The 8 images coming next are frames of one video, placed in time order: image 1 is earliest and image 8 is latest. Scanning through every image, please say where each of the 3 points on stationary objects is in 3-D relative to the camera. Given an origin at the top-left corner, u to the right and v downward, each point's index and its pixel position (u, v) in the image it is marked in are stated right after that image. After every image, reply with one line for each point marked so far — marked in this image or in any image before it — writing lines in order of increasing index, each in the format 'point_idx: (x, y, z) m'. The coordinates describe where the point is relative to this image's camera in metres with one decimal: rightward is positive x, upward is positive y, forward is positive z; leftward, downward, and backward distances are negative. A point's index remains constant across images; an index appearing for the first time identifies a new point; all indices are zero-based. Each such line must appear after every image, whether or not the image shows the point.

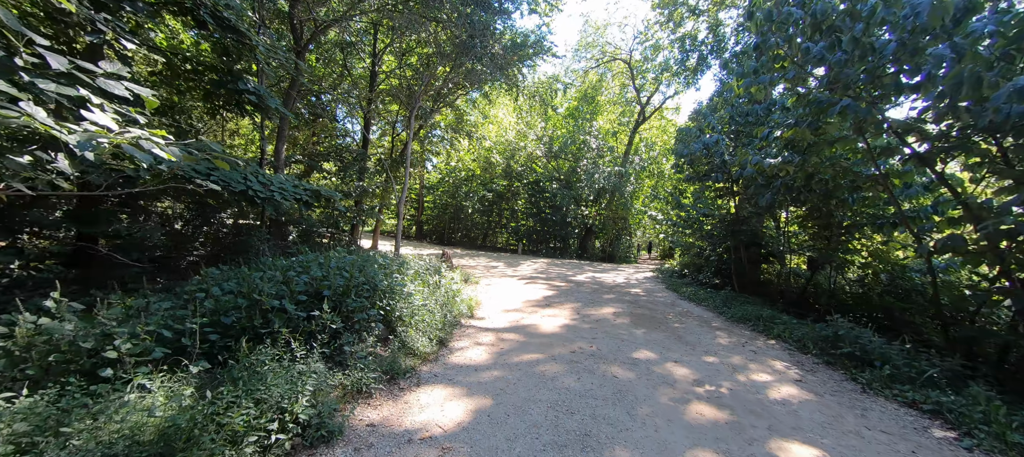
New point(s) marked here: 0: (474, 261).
0: (-1.5, -1.3, +13.6) m
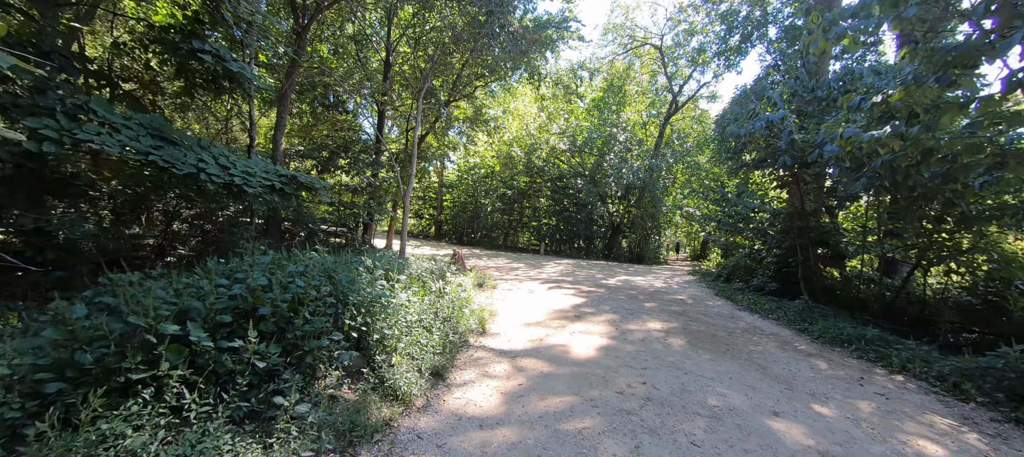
0: (-0.7, -1.2, +12.6) m
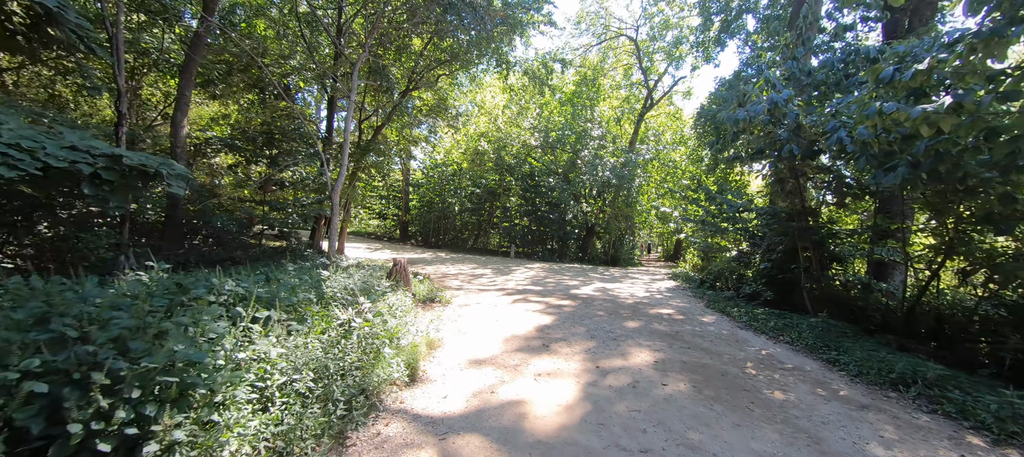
0: (-1.8, -1.3, +11.2) m
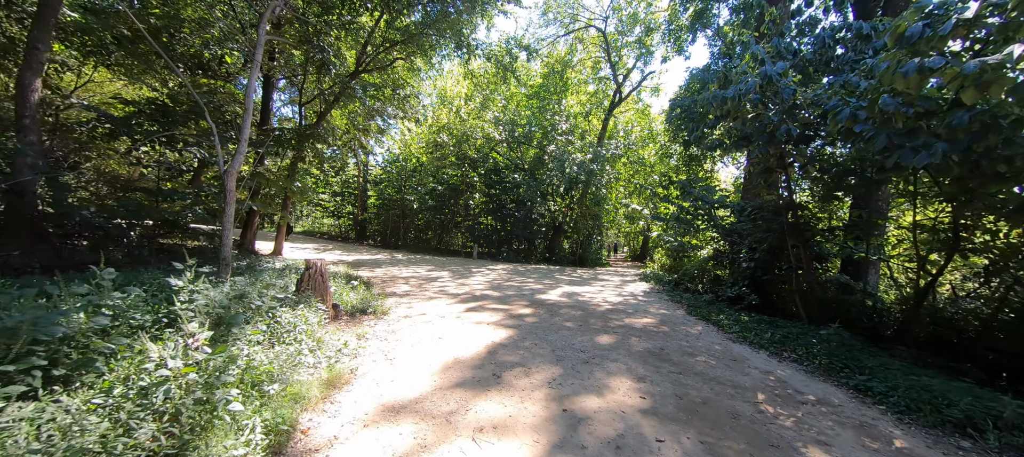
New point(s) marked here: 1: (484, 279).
0: (-2.9, -1.2, +10.0) m
1: (-0.7, -1.3, +8.7) m
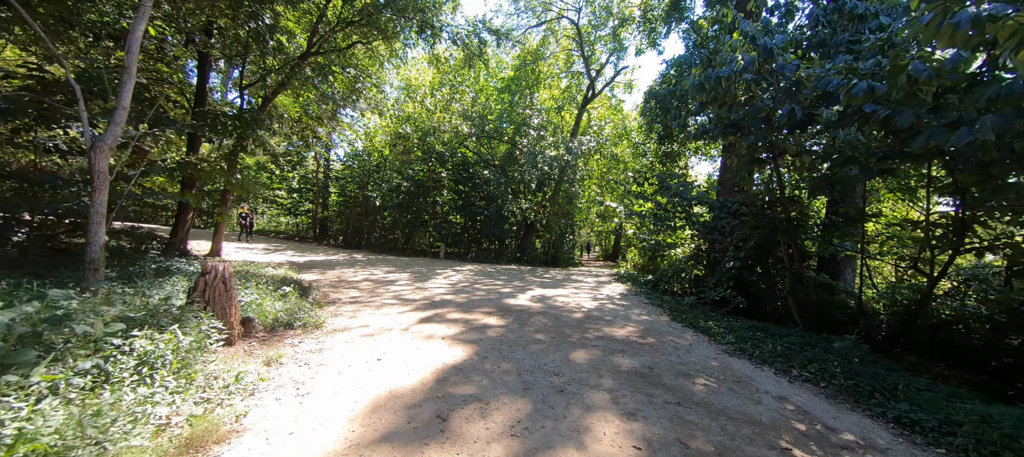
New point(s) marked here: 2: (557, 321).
0: (-3.8, -1.1, +9.0) m
1: (-1.5, -1.2, +7.9) m
2: (+0.6, -1.2, +4.6) m
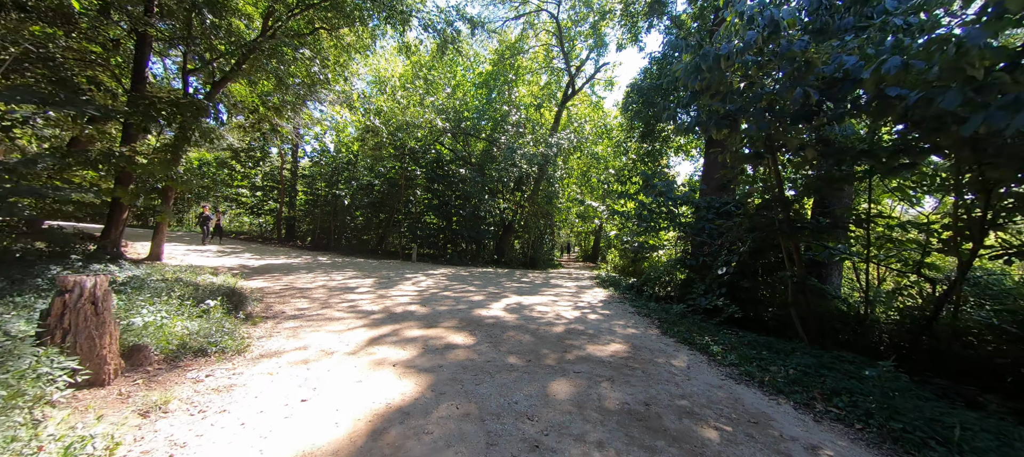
0: (-4.4, -1.2, +8.1) m
1: (-2.0, -1.2, +7.1) m
2: (+0.2, -1.2, +4.0) m
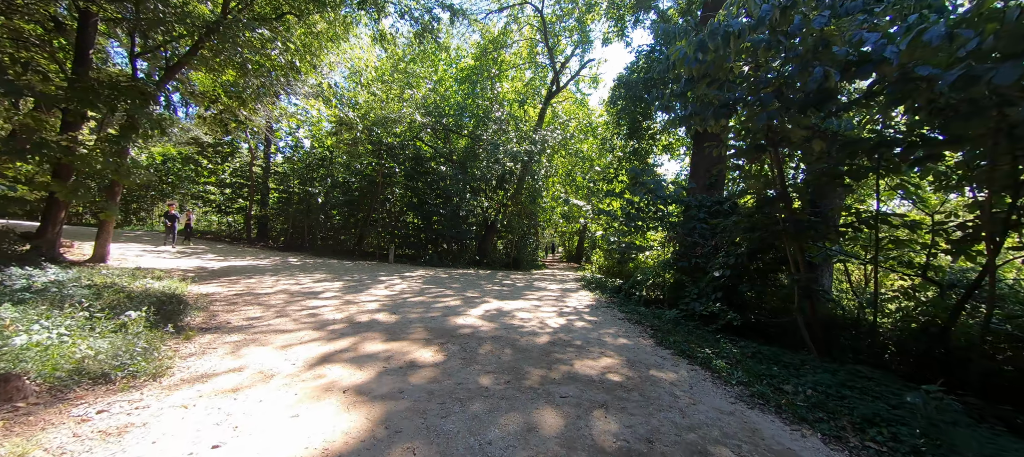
0: (-4.8, -1.1, +7.4) m
1: (-2.4, -1.2, +6.6) m
2: (0.0, -1.2, +3.5) m
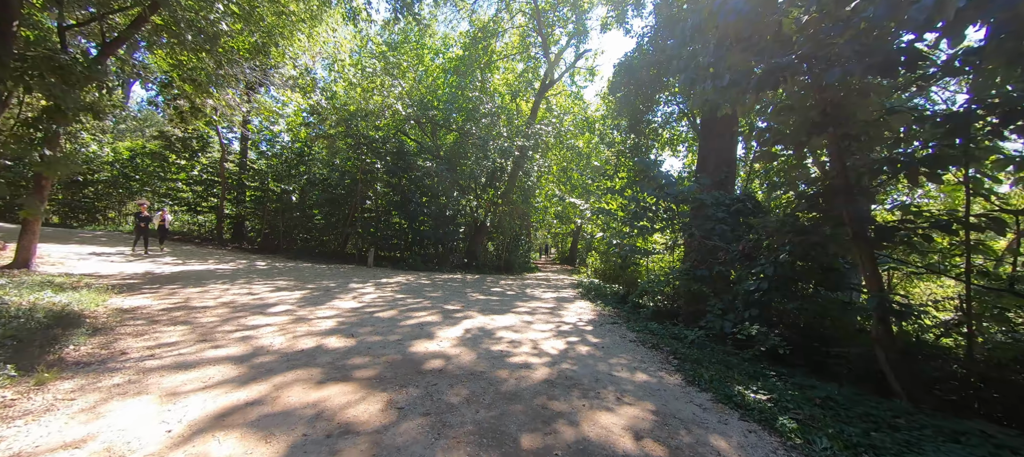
0: (-5.0, -1.1, +6.4) m
1: (-2.5, -1.2, +5.6) m
2: (-0.1, -1.2, +2.6) m
